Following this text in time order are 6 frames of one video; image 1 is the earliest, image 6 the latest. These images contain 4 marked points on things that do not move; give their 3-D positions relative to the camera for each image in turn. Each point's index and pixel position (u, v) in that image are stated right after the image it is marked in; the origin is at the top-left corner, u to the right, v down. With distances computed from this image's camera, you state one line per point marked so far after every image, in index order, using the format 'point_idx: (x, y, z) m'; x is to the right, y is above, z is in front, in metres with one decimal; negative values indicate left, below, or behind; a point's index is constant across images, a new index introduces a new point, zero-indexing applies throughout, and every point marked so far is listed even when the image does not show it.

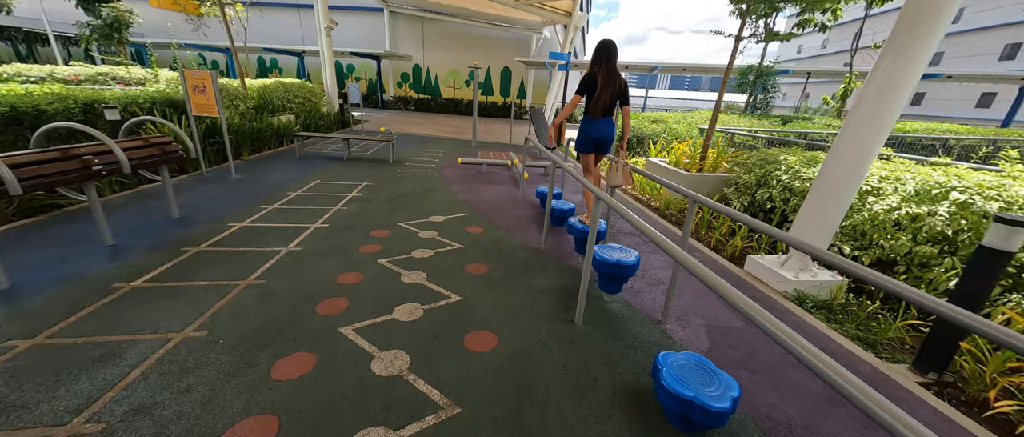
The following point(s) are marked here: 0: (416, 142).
0: (-2.7, +2.2, +9.8) m
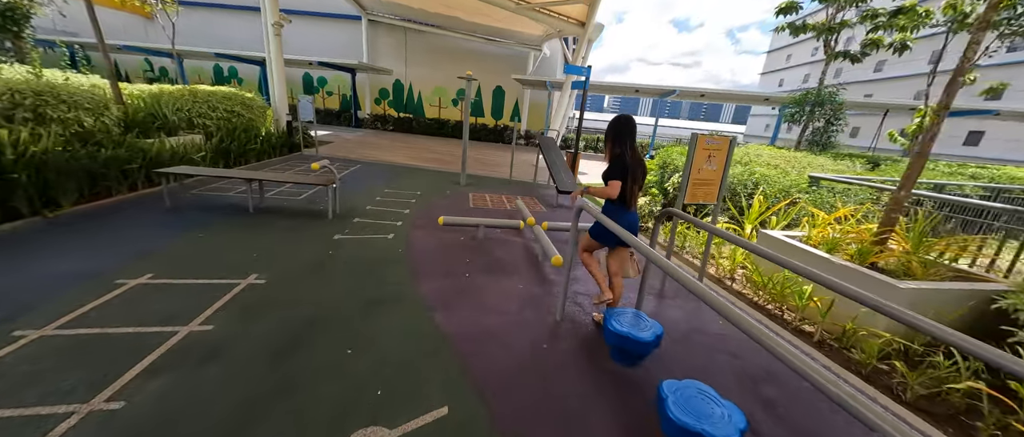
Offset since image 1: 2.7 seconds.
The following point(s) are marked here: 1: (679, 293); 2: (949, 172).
0: (-2.7, +0.9, +7.3) m
1: (+1.5, -0.7, +3.1) m
2: (+8.1, +0.9, +6.4) m
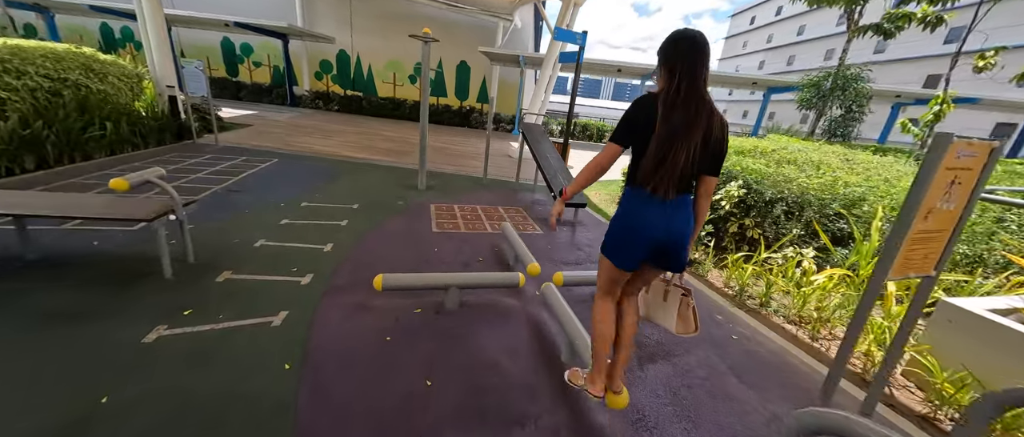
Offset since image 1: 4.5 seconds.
0: (-3.1, +0.7, +5.2) m
1: (+1.6, -1.1, +1.6) m
2: (+7.7, +0.8, +5.4) m
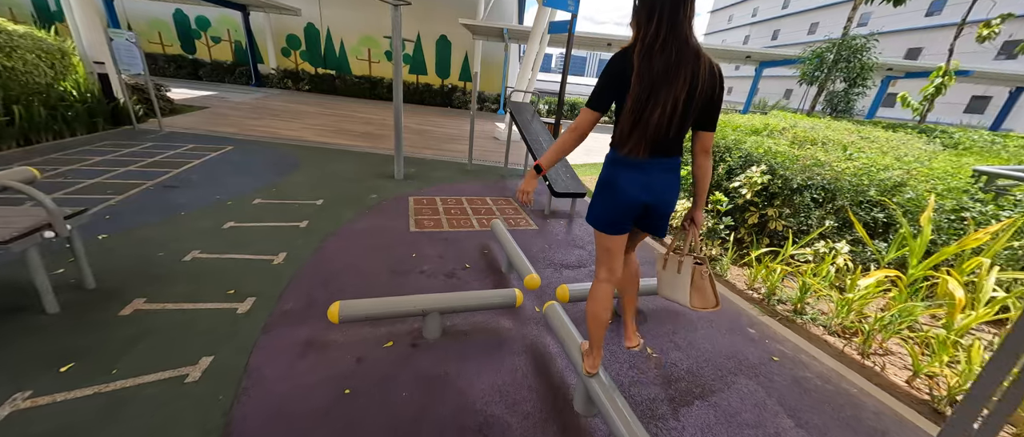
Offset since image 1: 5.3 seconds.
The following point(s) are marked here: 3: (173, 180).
0: (-3.2, +0.7, +4.6) m
1: (+1.6, -1.1, +1.2) m
2: (+7.6, +1.1, +5.2) m
3: (-3.6, +0.4, +3.7) m
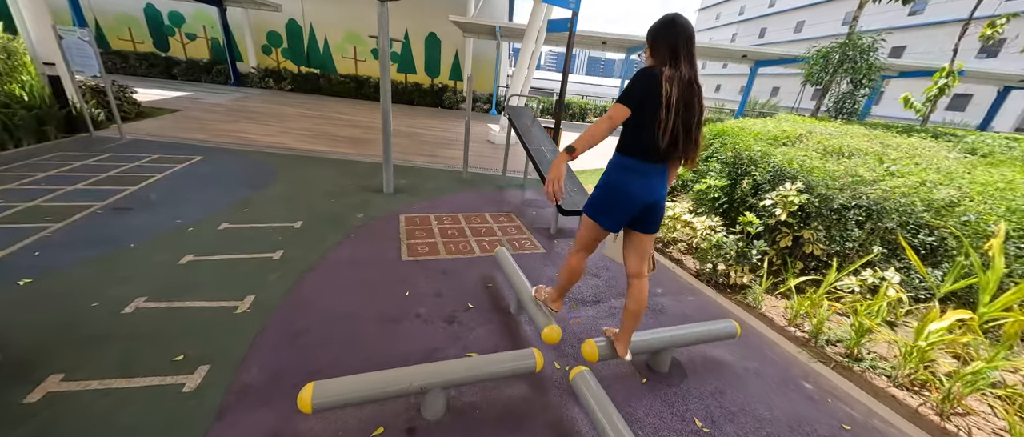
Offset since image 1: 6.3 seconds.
0: (-3.2, +0.5, +4.1) m
1: (+1.7, -1.3, +0.9) m
2: (+7.5, +1.0, +5.0) m
3: (-3.6, +0.2, +3.2) m
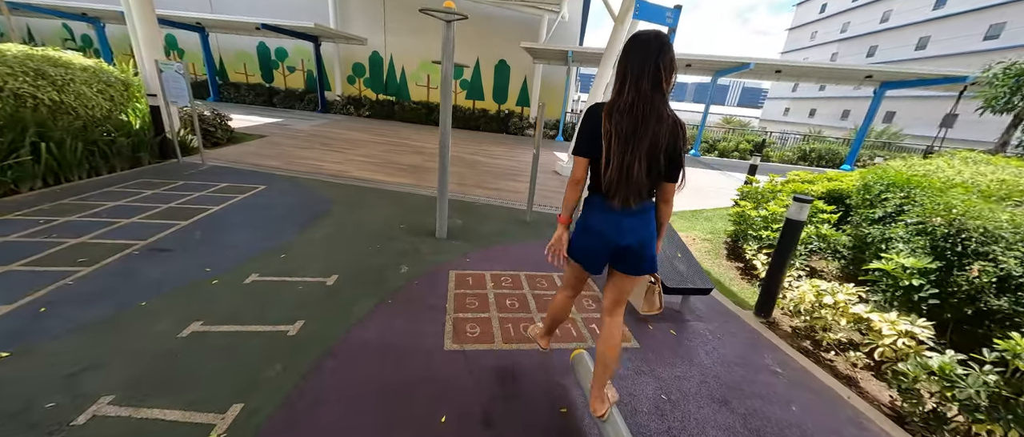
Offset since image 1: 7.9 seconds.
0: (-2.4, +0.1, +3.8) m
1: (+1.8, -1.7, -0.3) m
2: (+8.3, 0.0, +2.9) m
3: (-2.9, -0.2, +3.0) m
